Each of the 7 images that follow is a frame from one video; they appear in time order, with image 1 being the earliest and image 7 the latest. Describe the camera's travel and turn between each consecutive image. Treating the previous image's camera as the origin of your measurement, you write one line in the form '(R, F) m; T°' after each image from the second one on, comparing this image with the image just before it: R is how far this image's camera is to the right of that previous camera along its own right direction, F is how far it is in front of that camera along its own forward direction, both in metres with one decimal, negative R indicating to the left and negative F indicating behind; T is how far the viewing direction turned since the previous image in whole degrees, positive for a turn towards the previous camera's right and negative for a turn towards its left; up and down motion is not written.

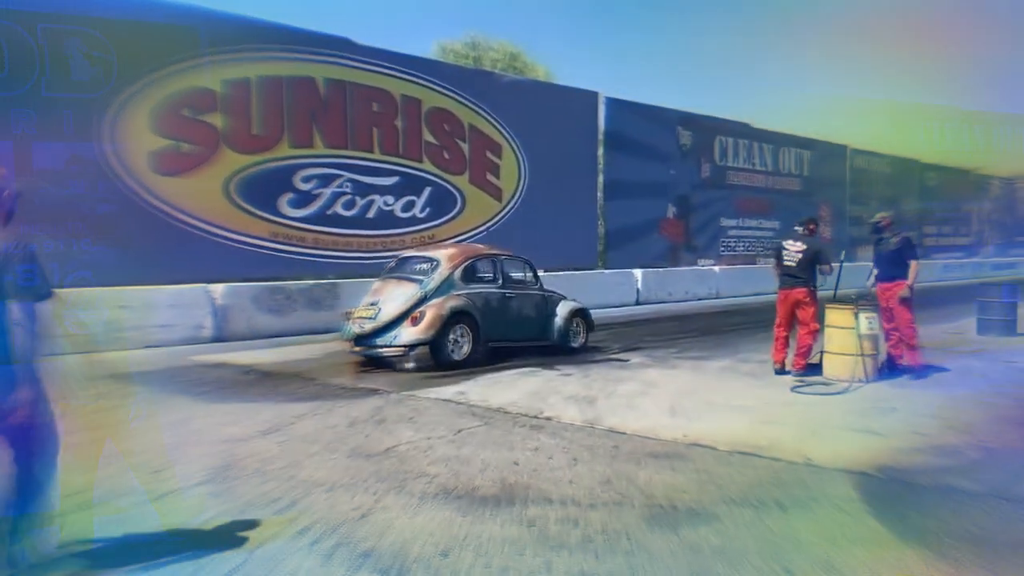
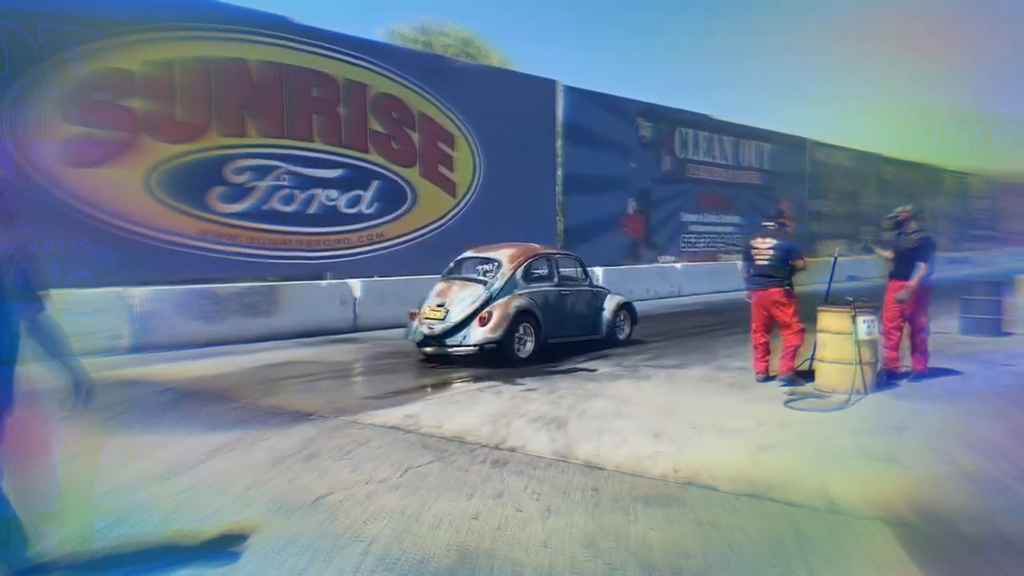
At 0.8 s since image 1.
(0.0, +0.9) m; +3°
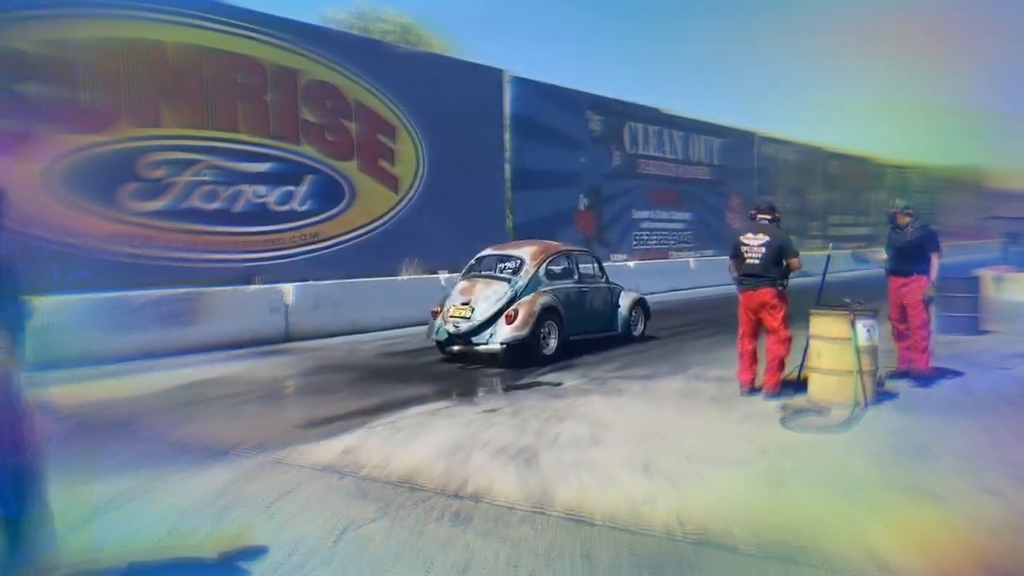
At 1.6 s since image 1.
(-0.1, +0.9) m; +4°
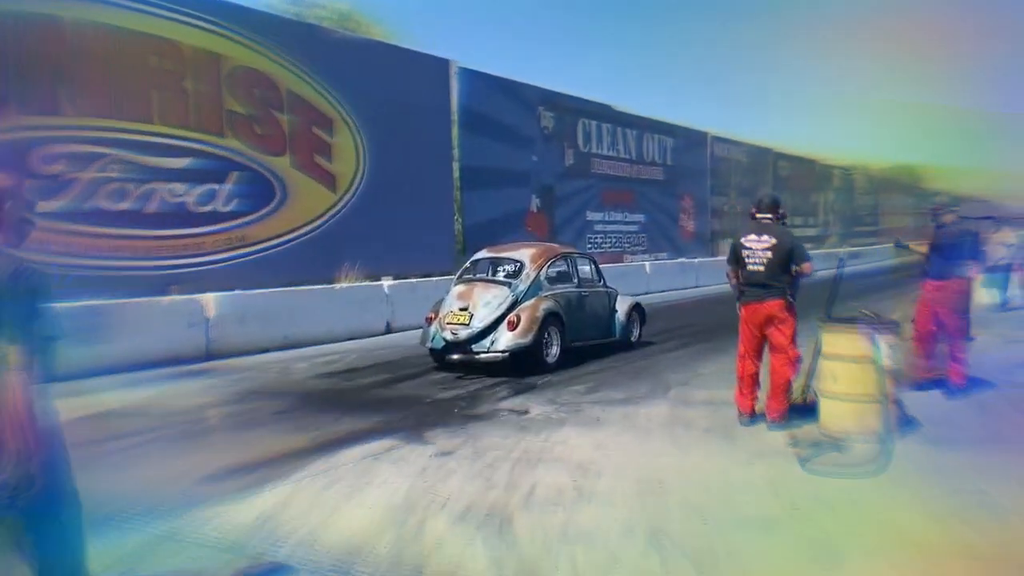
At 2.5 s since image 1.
(-0.1, +1.1) m; +4°
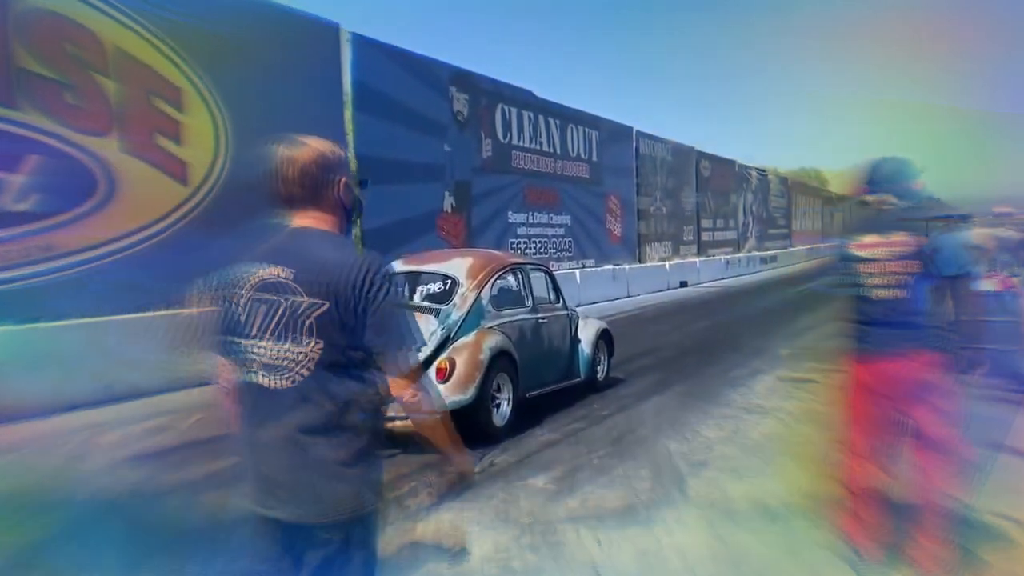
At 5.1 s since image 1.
(-0.1, +2.7) m; +6°
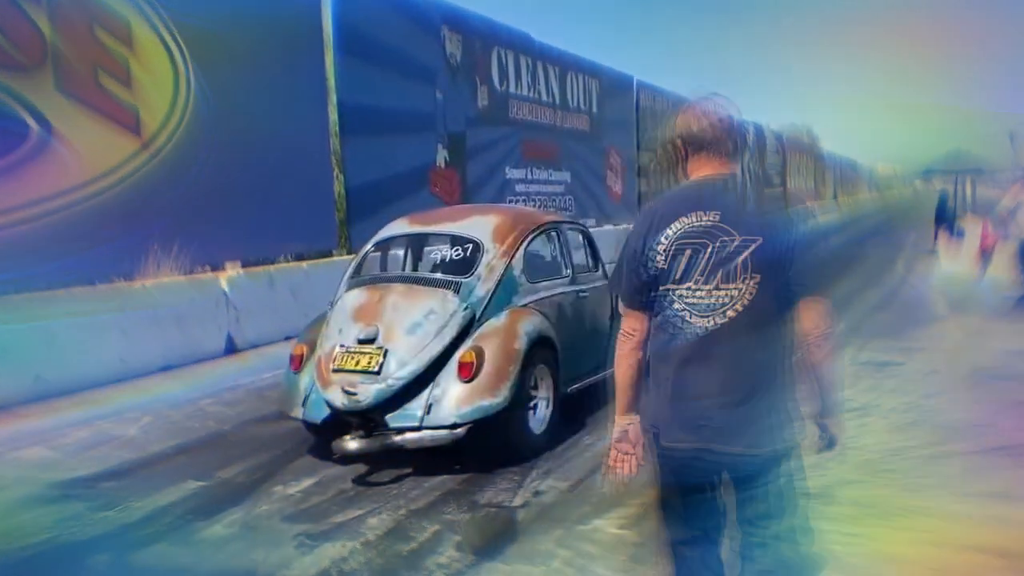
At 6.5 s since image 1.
(-0.3, +1.3) m; +1°
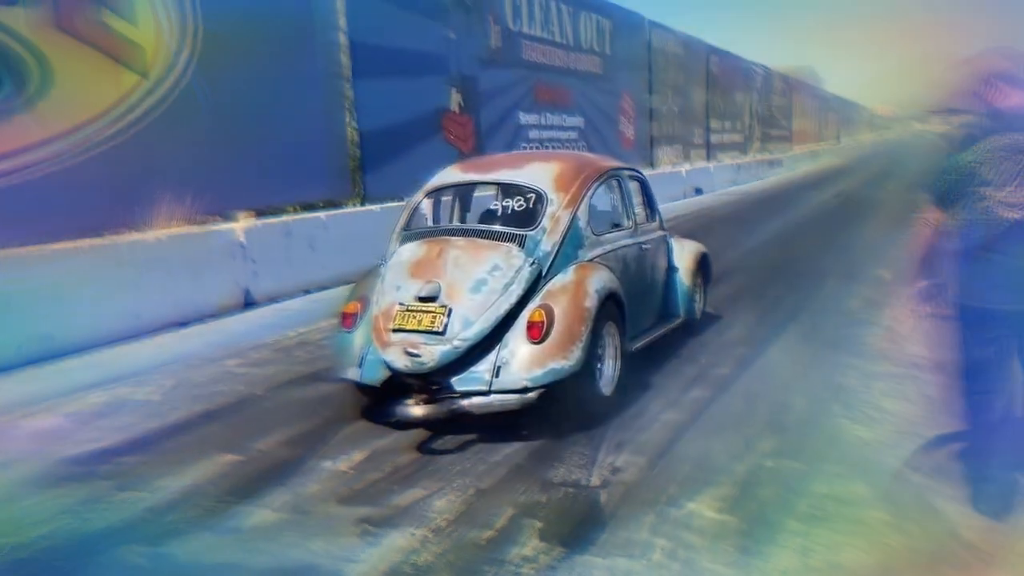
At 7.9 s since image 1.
(-0.3, +0.4) m; 0°
